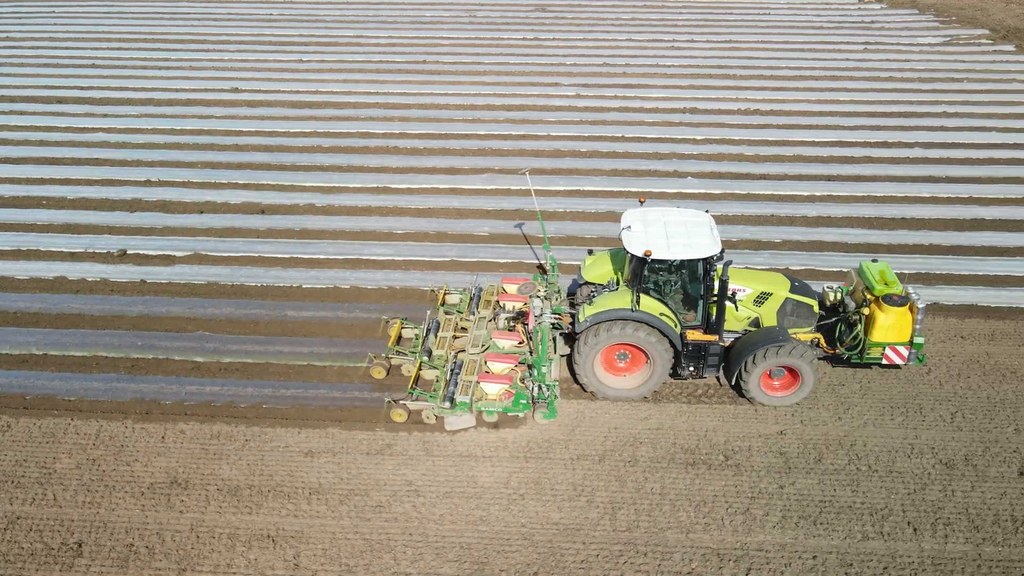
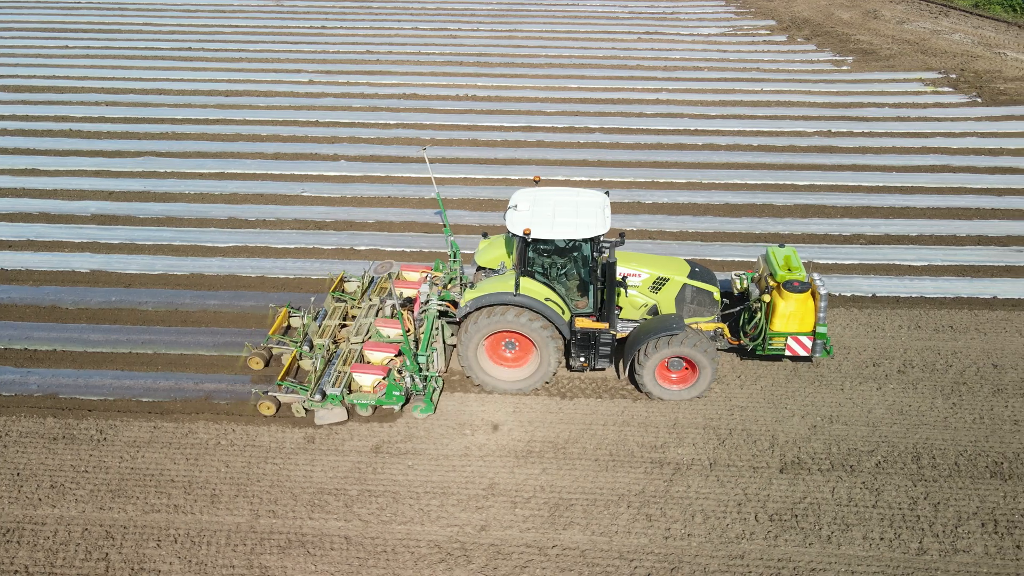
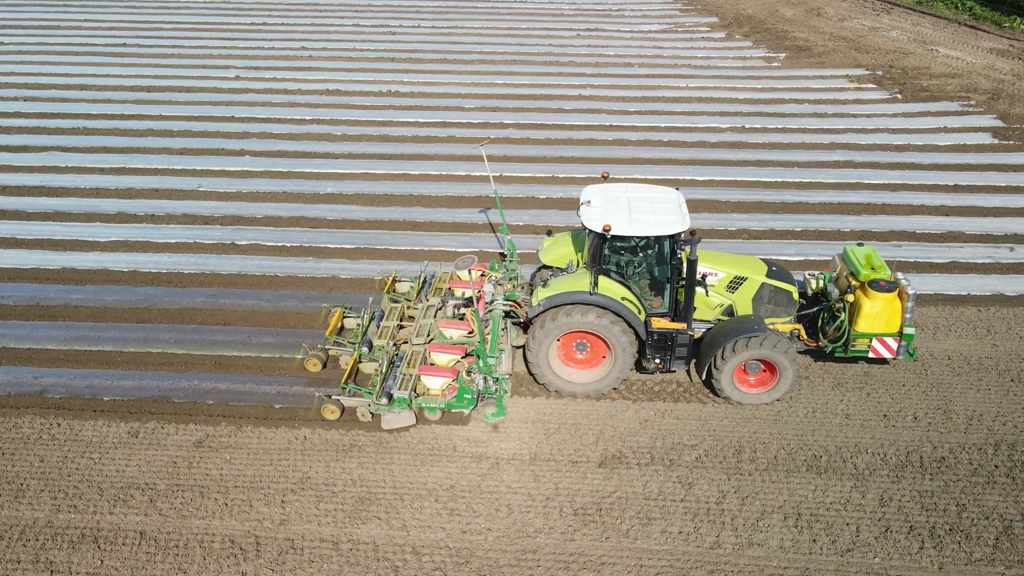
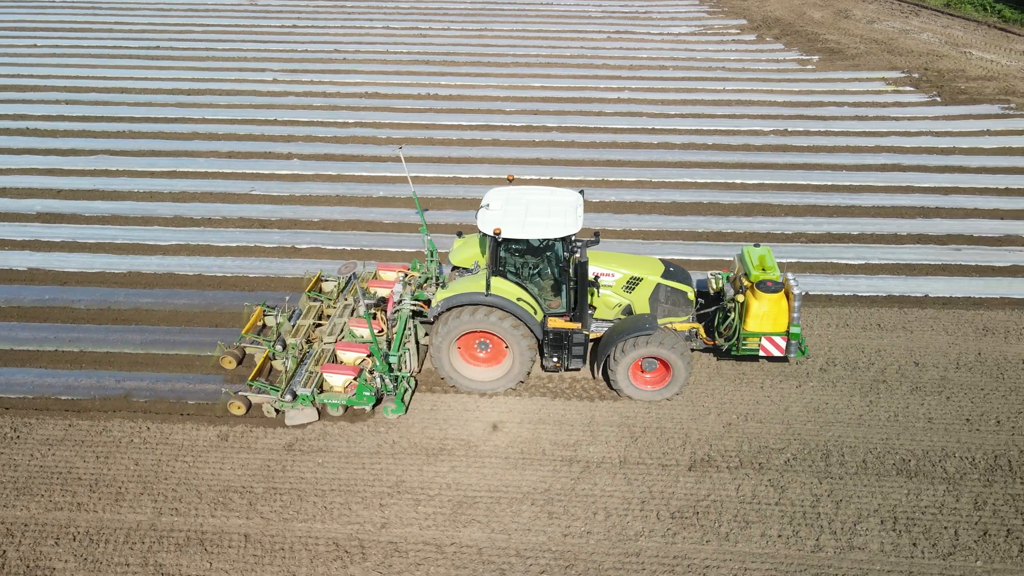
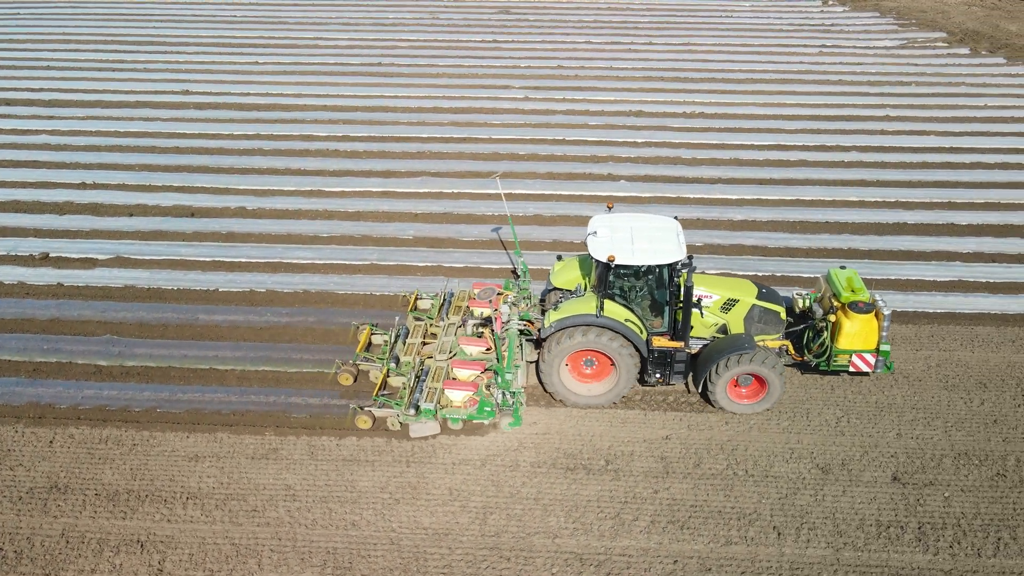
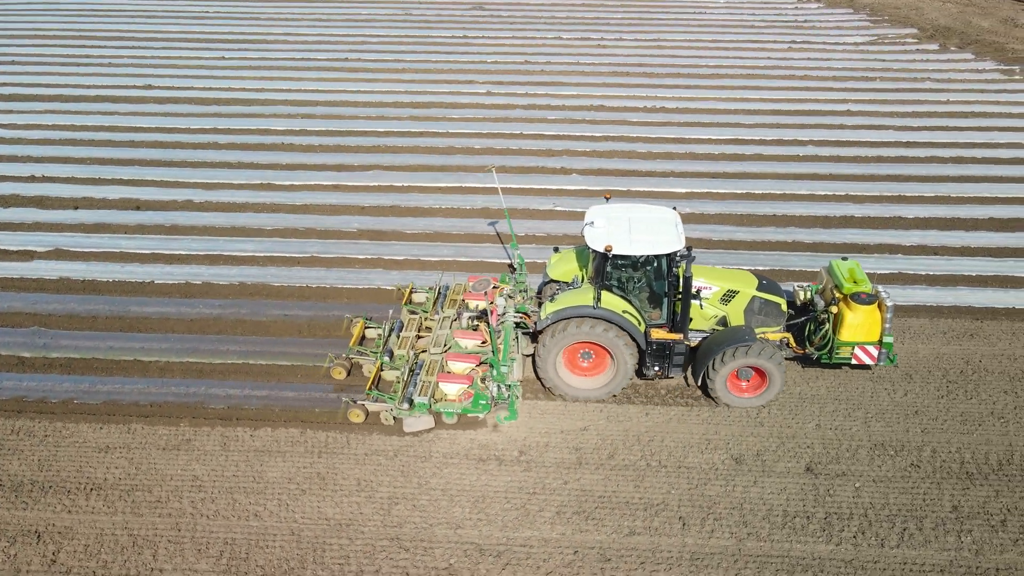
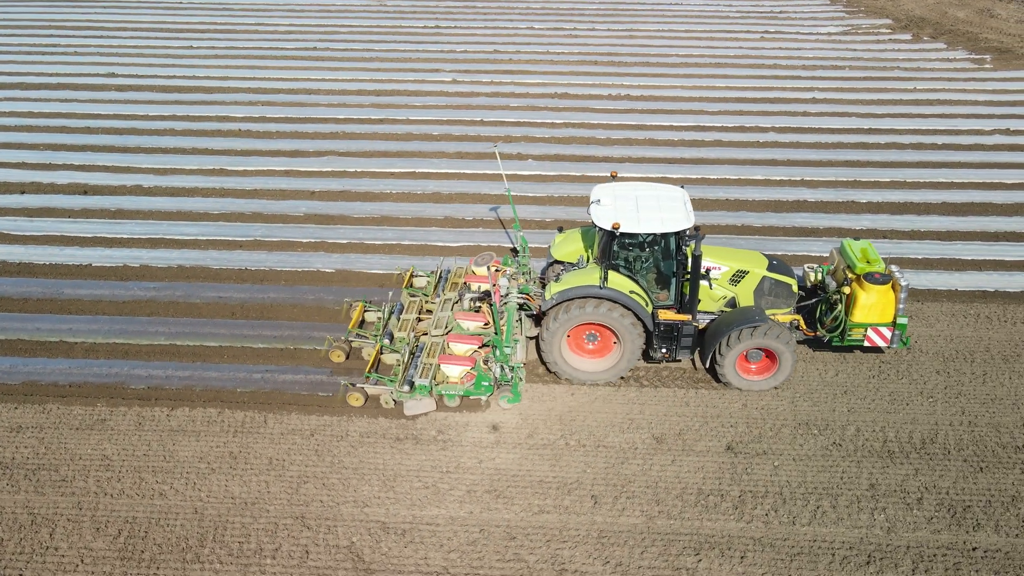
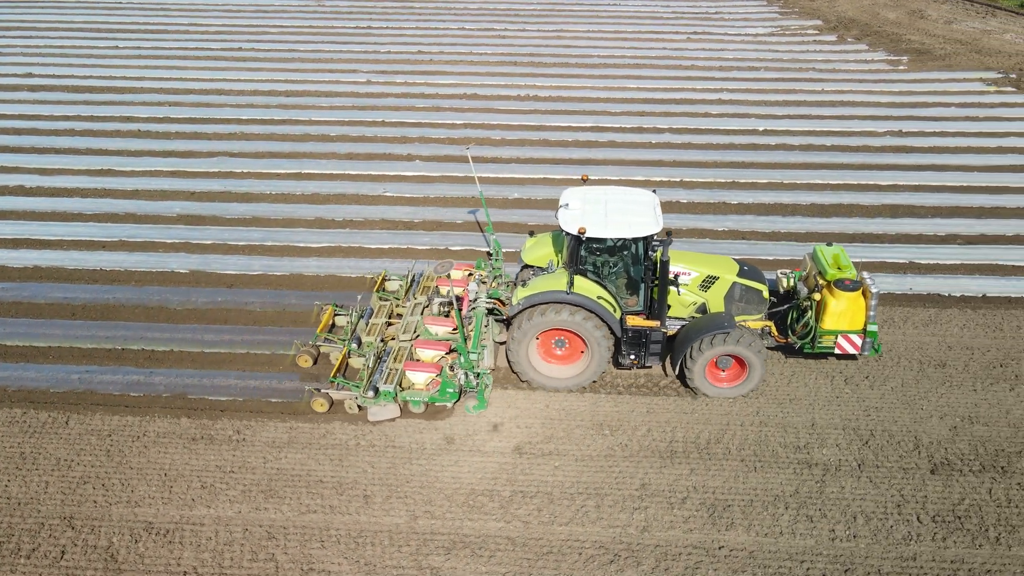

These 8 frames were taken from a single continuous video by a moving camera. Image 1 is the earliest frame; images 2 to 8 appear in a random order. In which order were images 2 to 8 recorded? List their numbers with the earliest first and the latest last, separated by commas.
5, 6, 7, 8, 2, 4, 3
